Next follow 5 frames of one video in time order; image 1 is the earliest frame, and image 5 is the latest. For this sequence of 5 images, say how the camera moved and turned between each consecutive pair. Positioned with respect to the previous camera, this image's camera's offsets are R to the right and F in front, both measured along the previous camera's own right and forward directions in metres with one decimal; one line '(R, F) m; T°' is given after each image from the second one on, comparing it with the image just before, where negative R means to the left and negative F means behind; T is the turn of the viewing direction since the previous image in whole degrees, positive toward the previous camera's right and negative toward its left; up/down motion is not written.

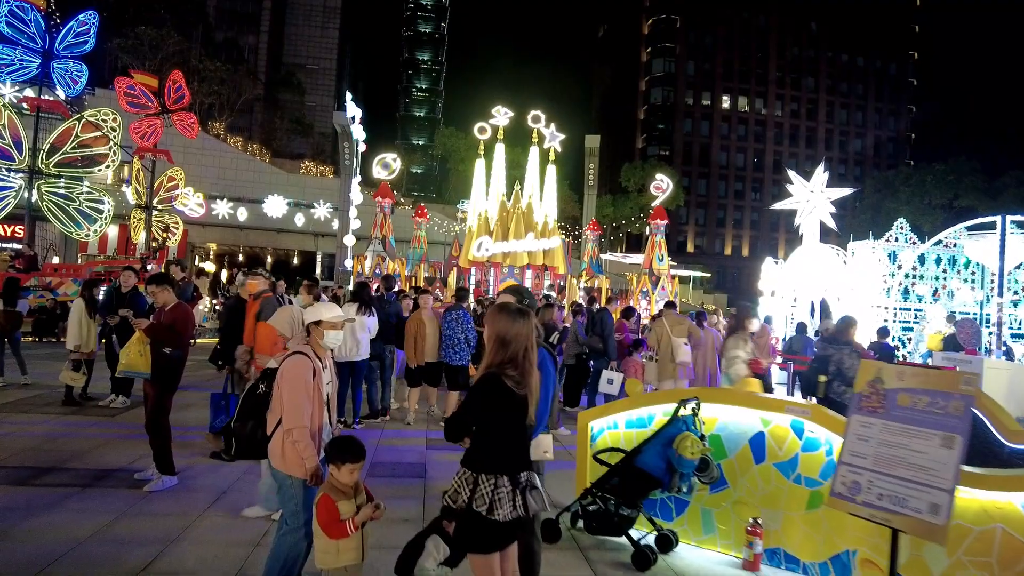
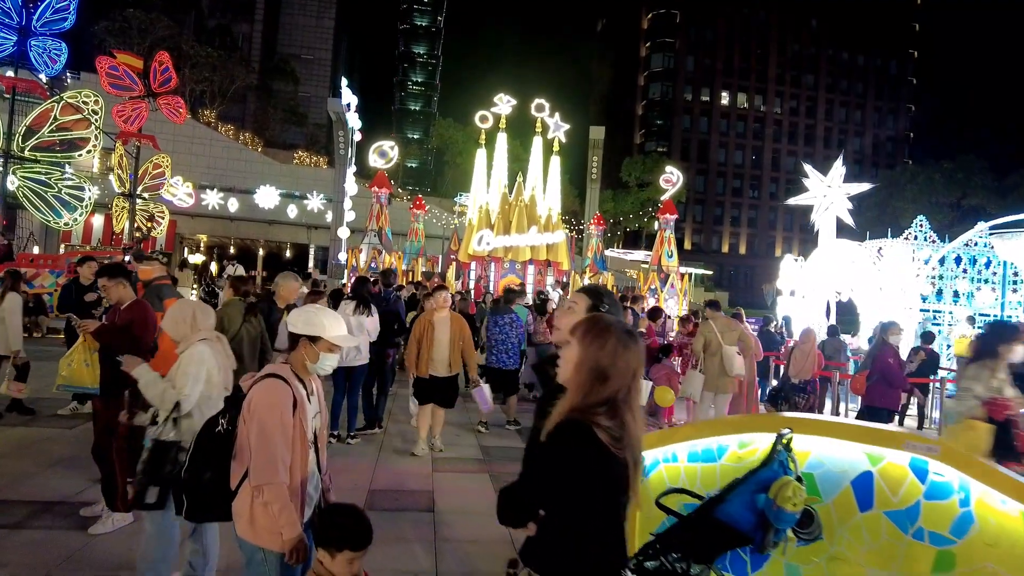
(-0.3, +0.9) m; +1°
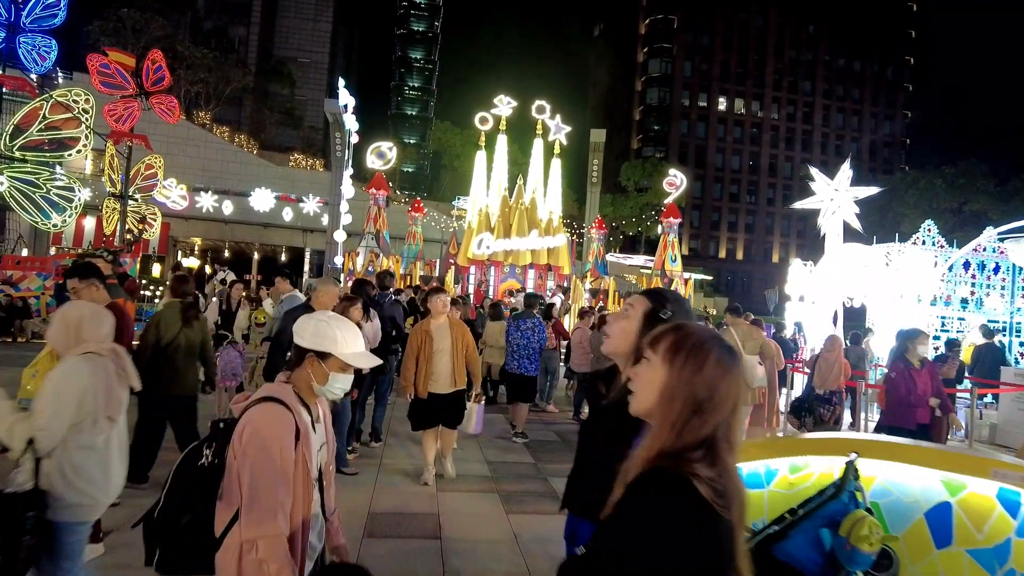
(-0.1, +0.4) m; 0°
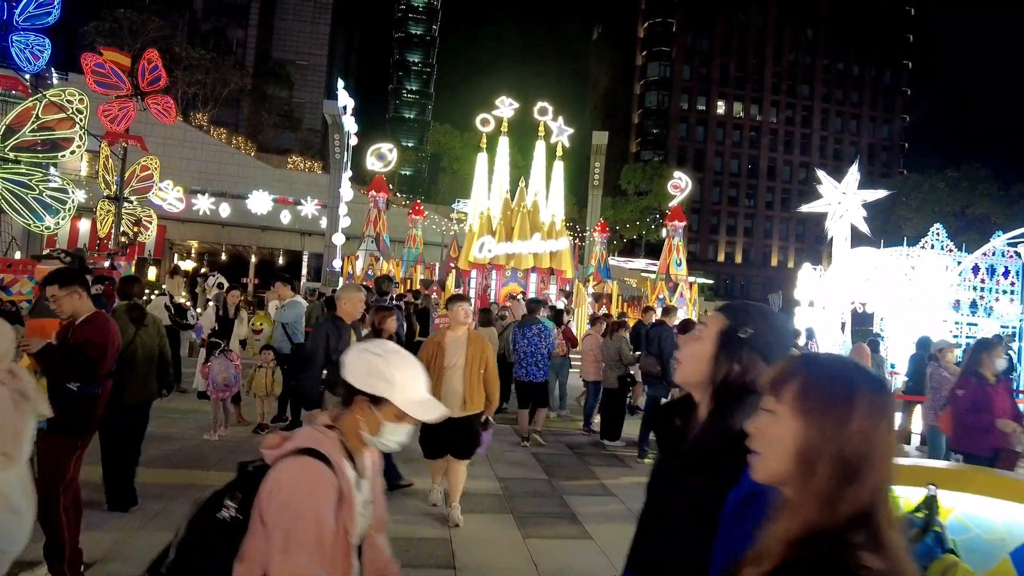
(-0.1, +0.3) m; 0°
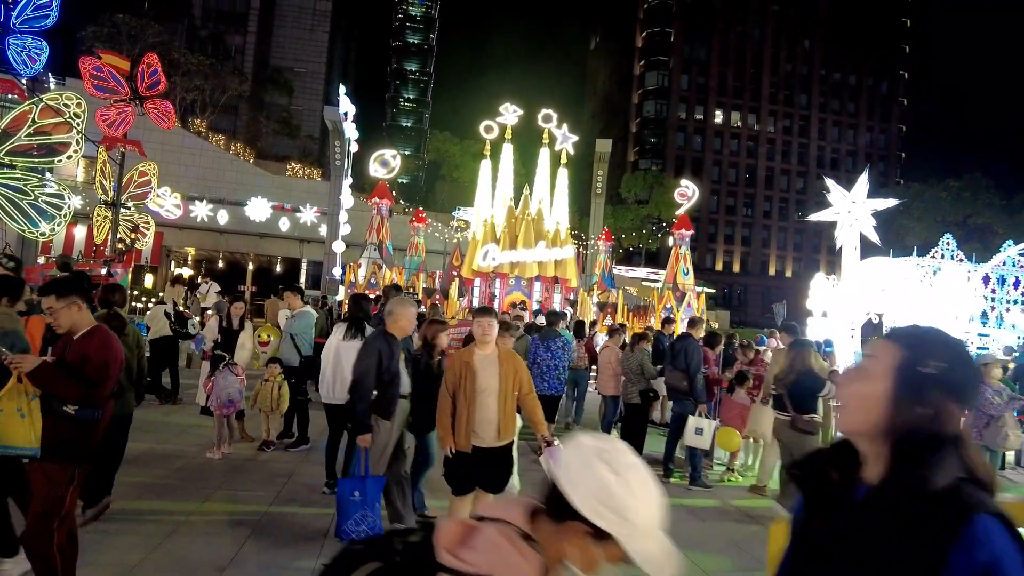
(-0.2, +0.3) m; 0°
